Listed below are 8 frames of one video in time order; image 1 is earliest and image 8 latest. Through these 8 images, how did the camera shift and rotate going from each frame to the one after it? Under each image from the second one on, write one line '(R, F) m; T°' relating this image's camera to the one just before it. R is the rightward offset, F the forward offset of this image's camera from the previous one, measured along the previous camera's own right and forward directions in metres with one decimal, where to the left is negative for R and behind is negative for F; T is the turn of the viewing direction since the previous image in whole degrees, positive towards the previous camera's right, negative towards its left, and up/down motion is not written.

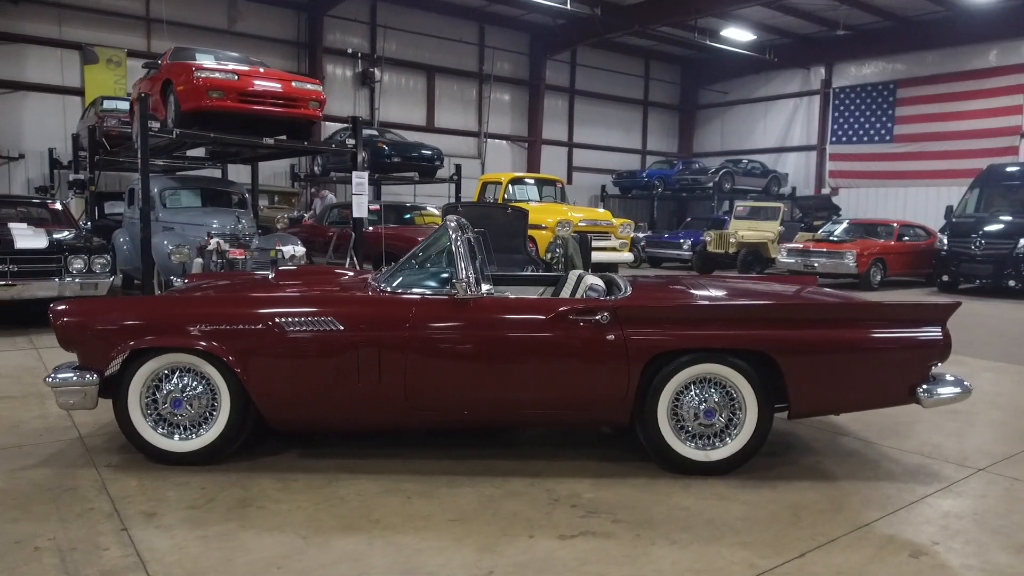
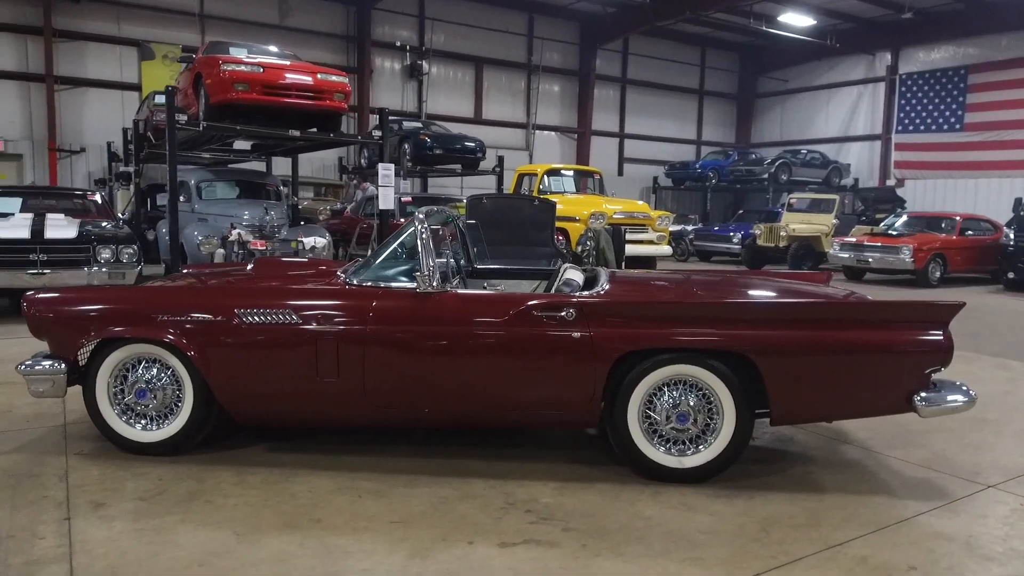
(+0.5, +0.2) m; -5°
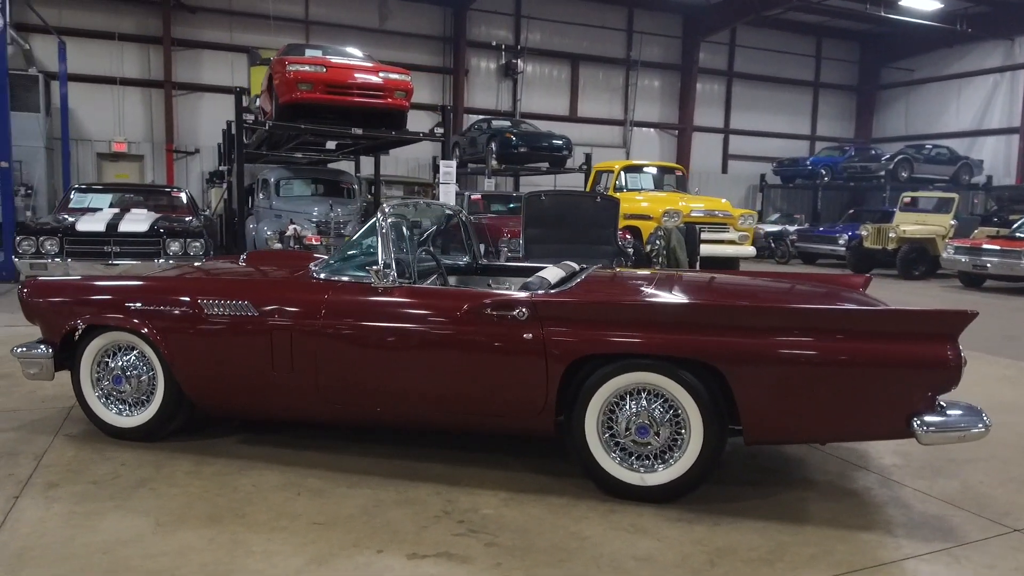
(+0.7, +0.2) m; -9°
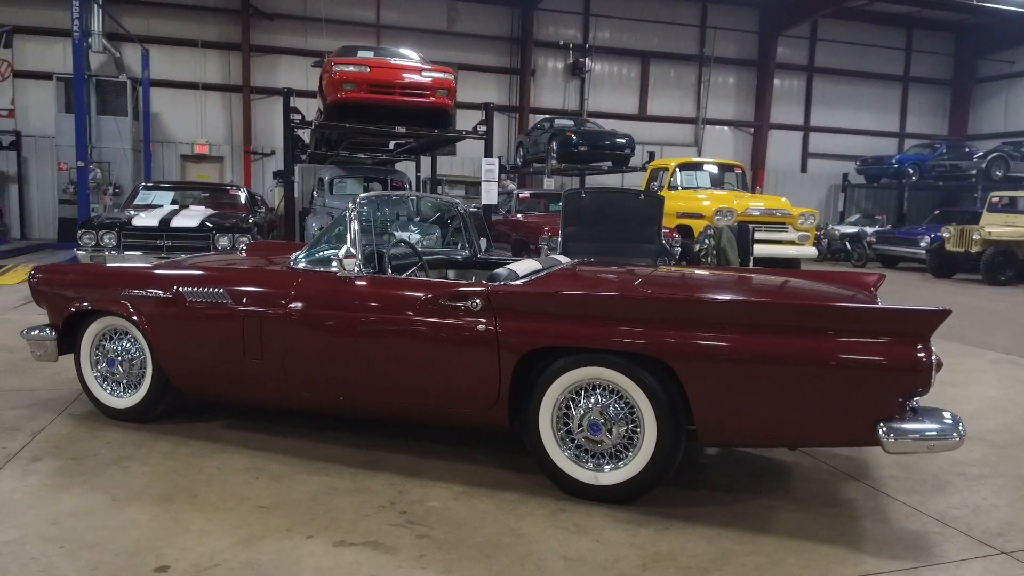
(+0.5, +0.1) m; -7°
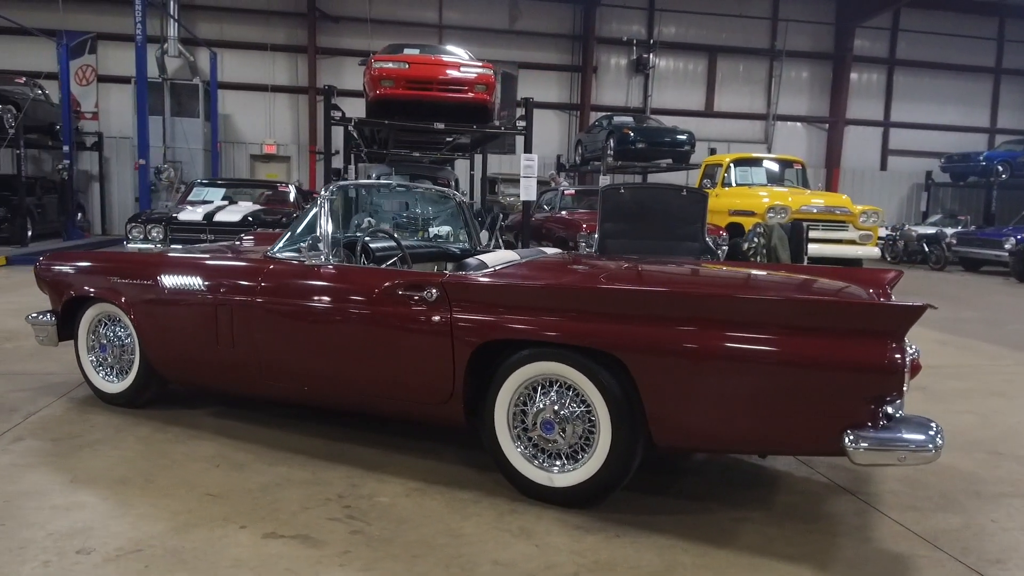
(+0.5, +0.2) m; -6°
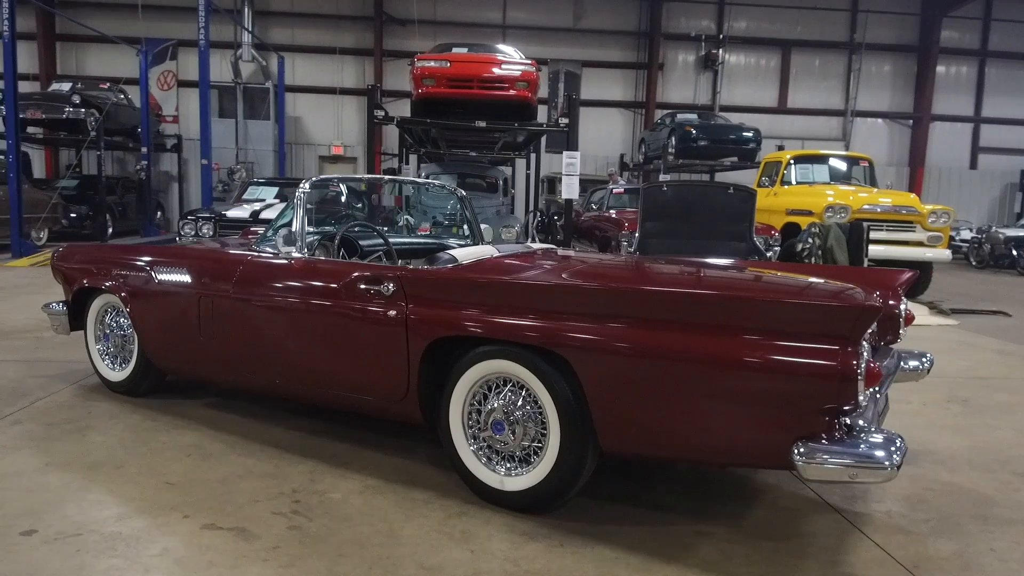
(+0.5, +0.1) m; -6°
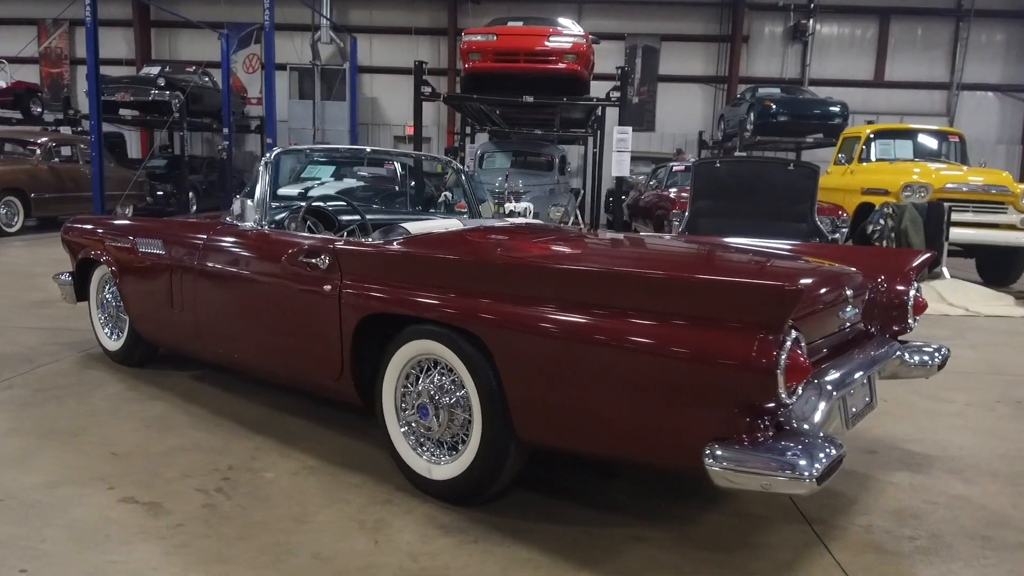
(+0.5, +0.2) m; -7°
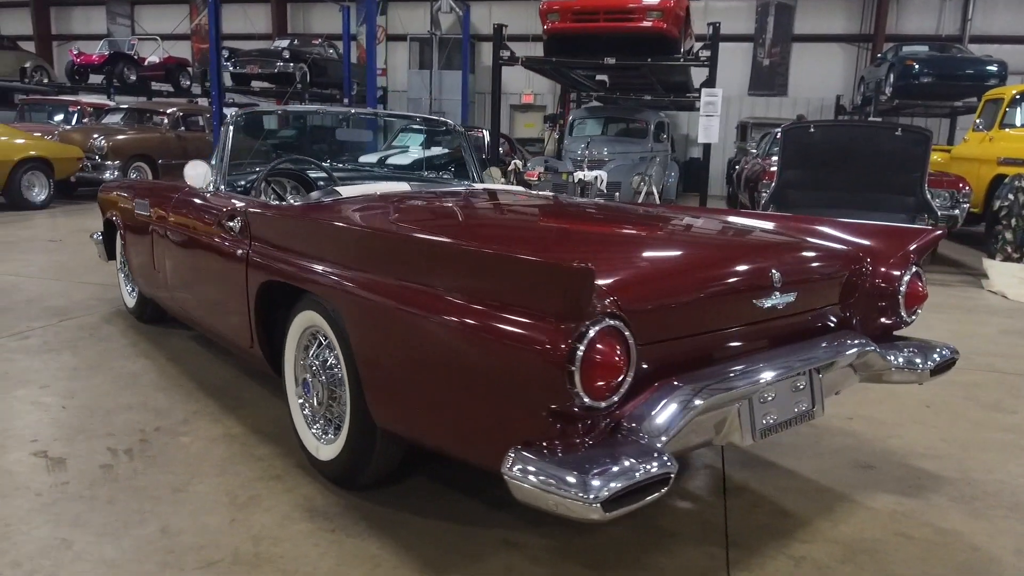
(+0.8, +0.3) m; -11°
